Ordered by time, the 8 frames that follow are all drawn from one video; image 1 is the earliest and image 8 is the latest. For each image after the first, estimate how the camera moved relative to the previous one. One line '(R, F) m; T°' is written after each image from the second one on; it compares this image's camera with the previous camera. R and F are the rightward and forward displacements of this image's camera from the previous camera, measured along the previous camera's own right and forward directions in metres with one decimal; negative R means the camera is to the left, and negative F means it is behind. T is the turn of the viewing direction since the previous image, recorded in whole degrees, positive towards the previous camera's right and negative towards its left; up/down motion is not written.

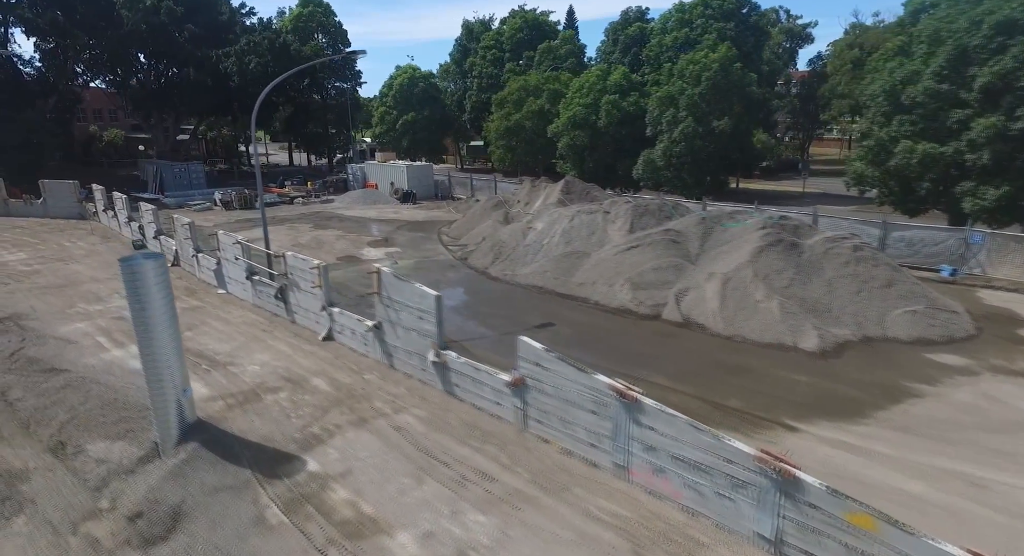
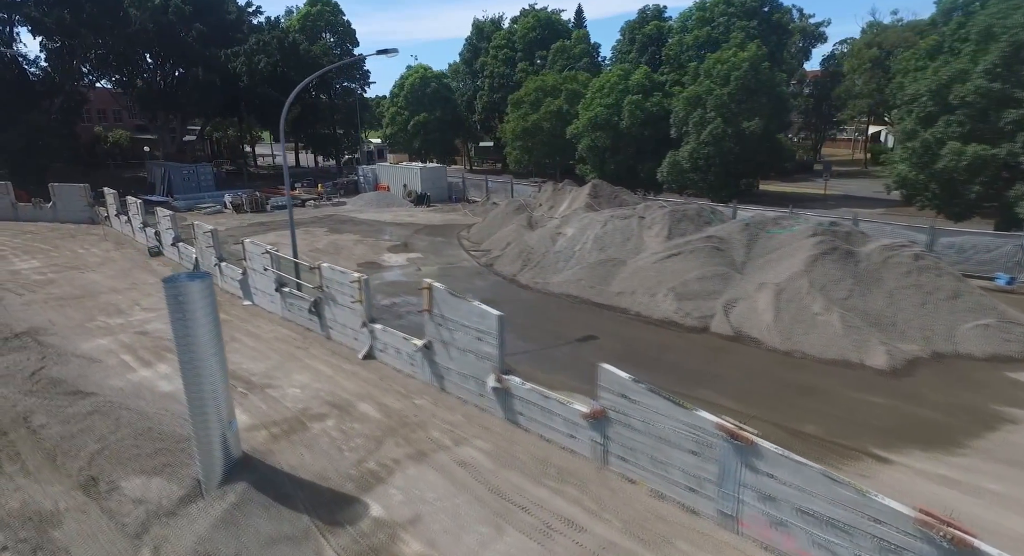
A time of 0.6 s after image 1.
(-1.0, +0.8) m; 0°
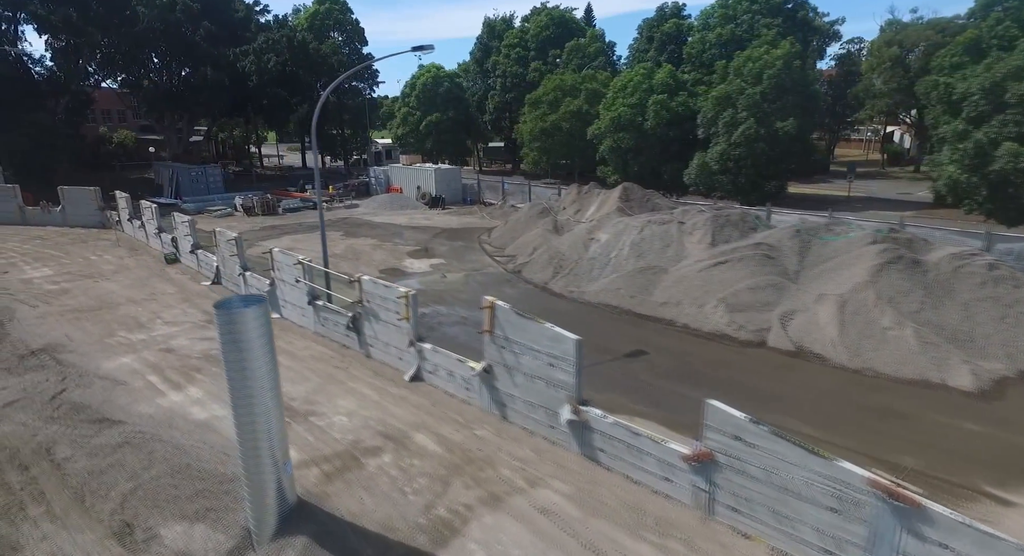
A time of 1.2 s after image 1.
(-1.0, +0.9) m; 0°
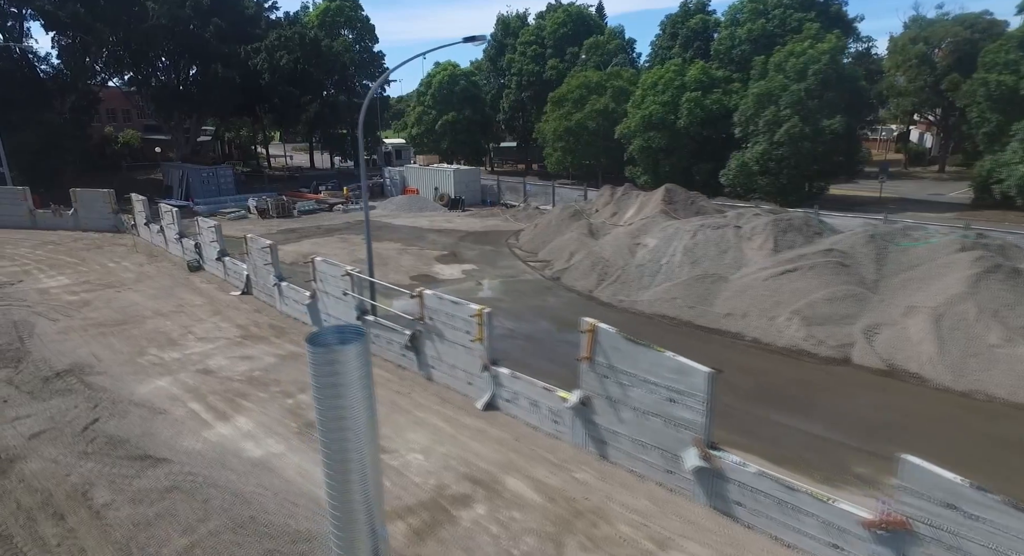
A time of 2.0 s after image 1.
(-1.3, +1.1) m; 0°
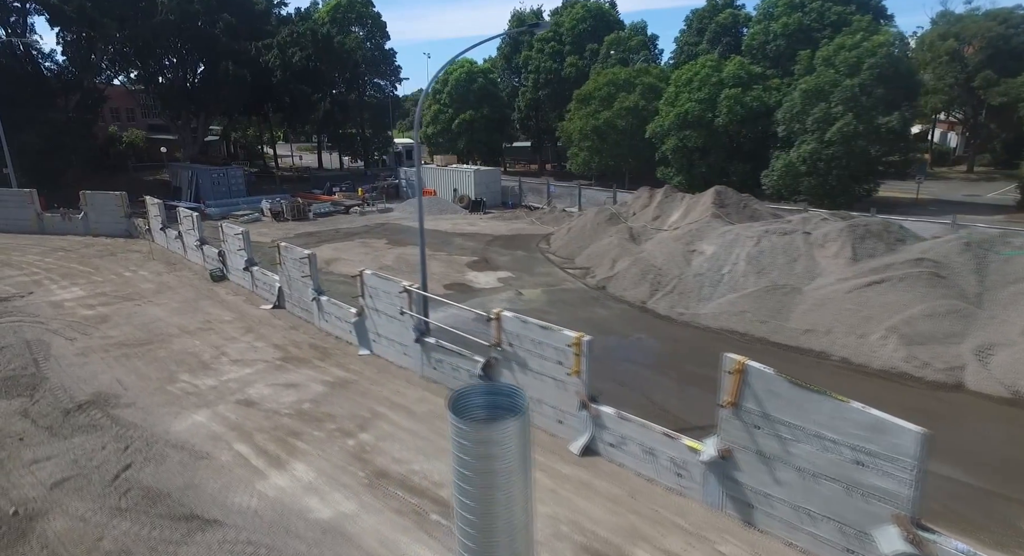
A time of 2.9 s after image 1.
(-1.4, +1.4) m; 0°
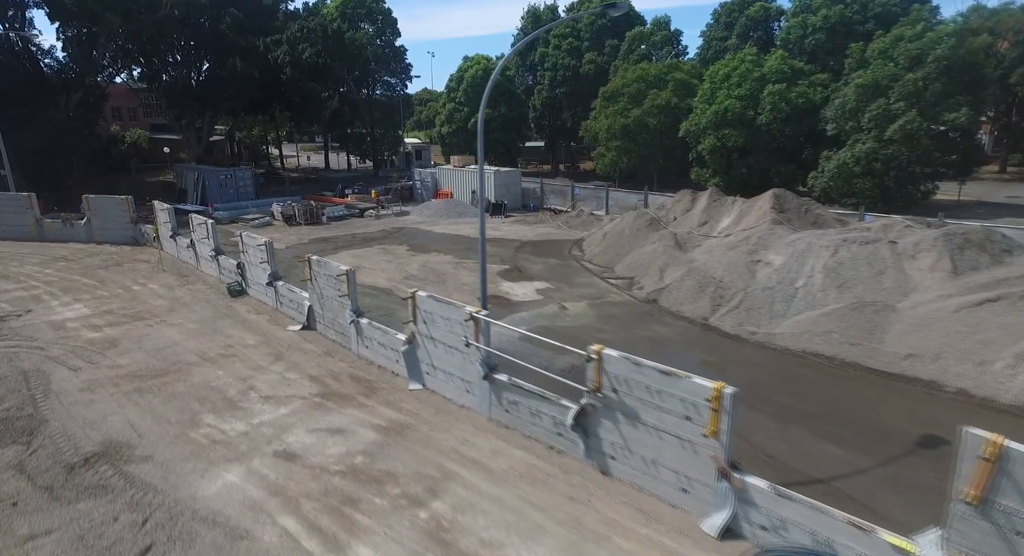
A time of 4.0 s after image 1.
(-1.3, +1.7) m; 0°
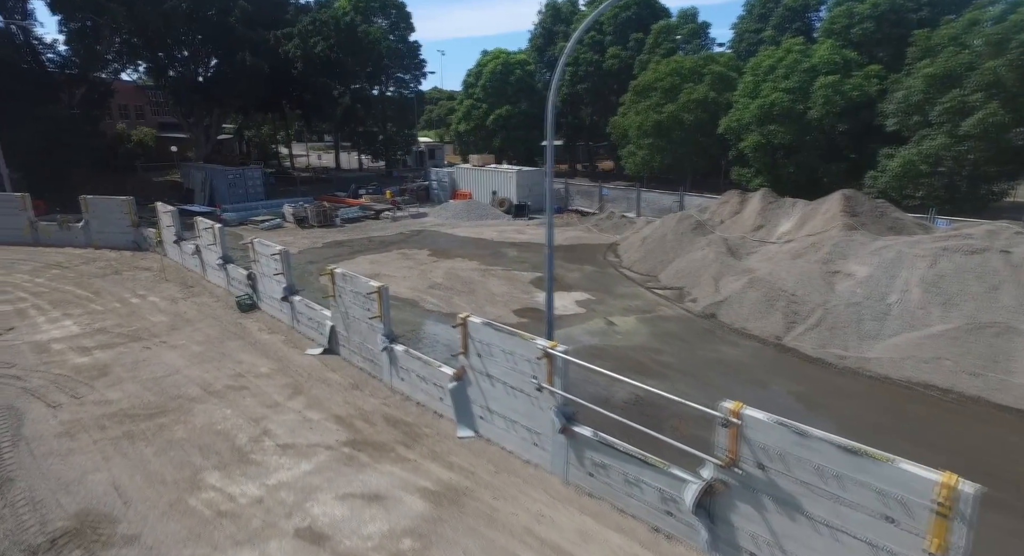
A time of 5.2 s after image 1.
(-0.9, +1.9) m; -1°
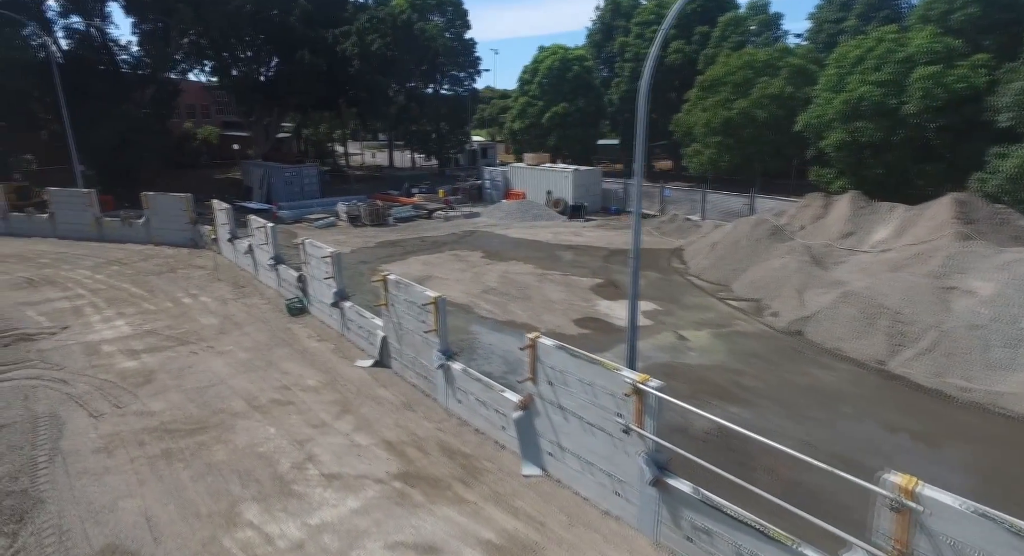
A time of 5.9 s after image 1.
(-0.4, +1.1) m; -5°
